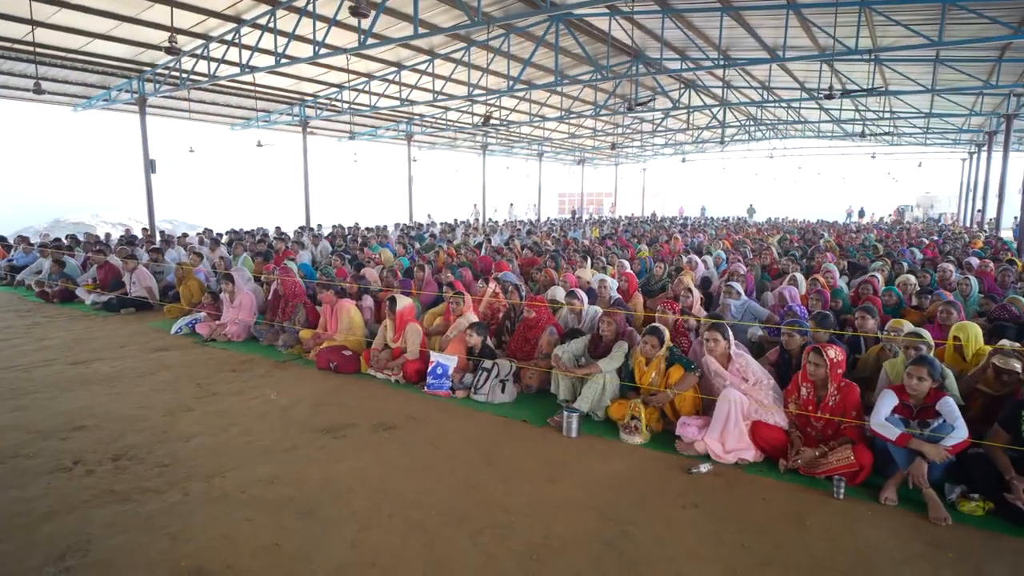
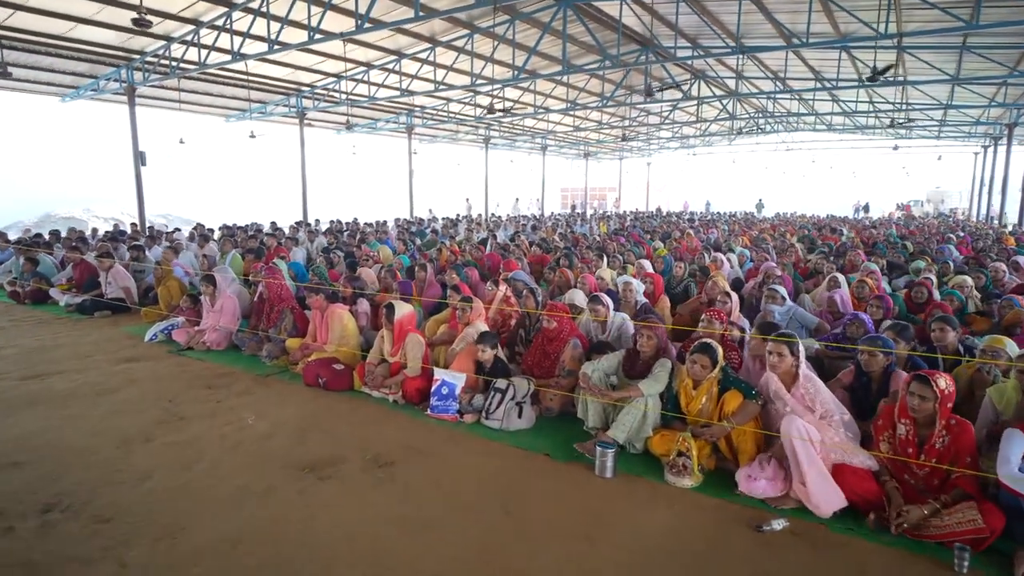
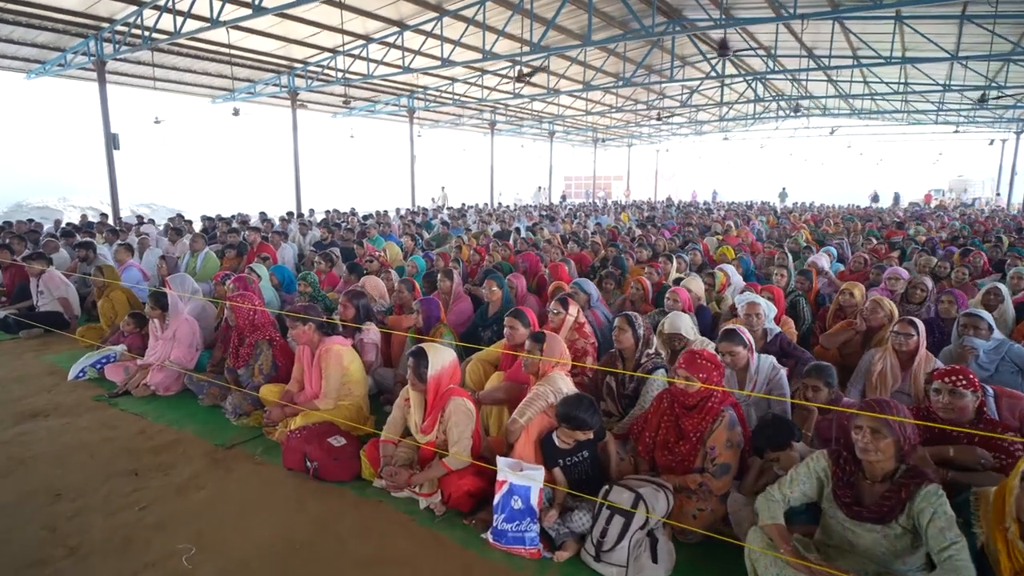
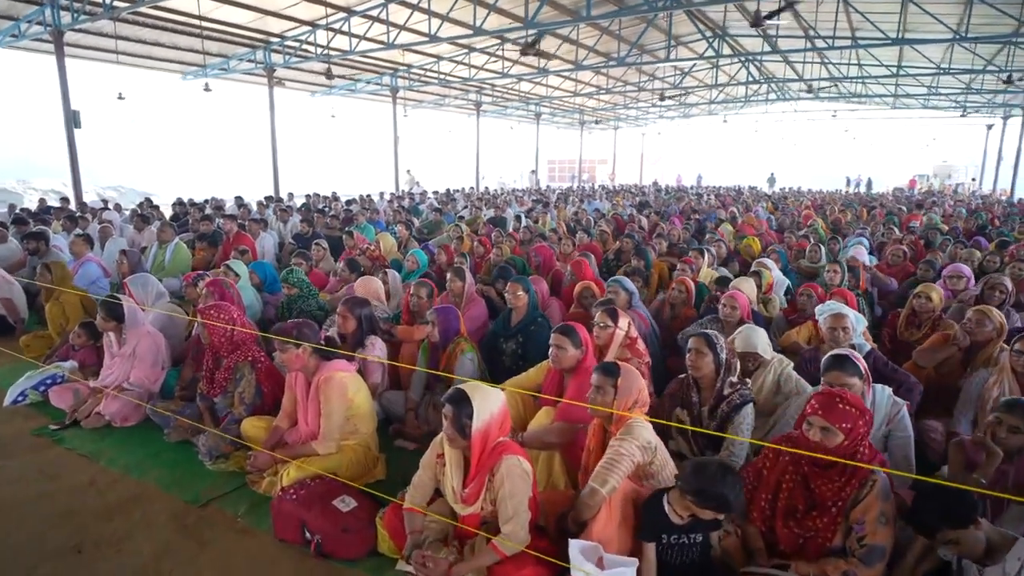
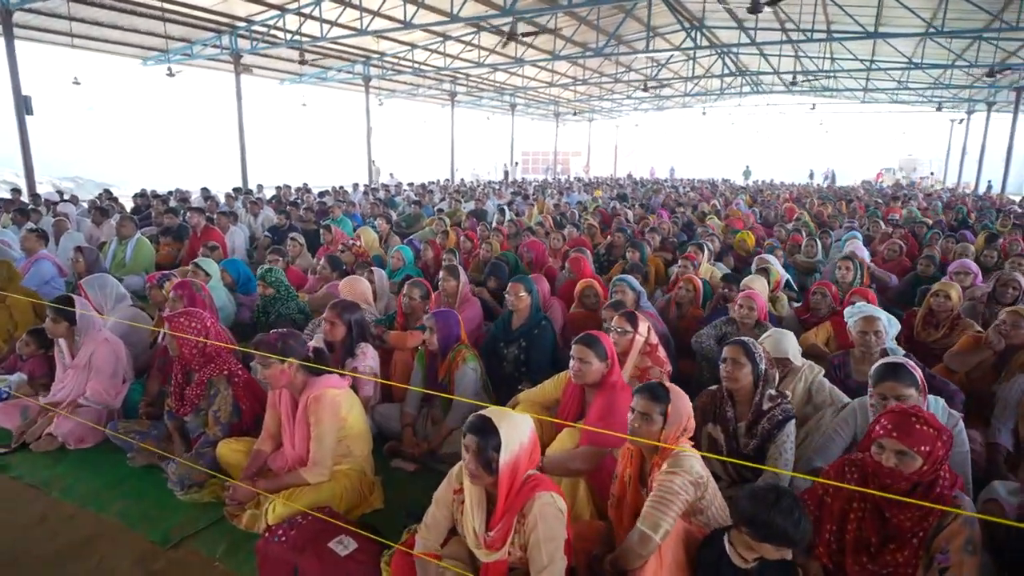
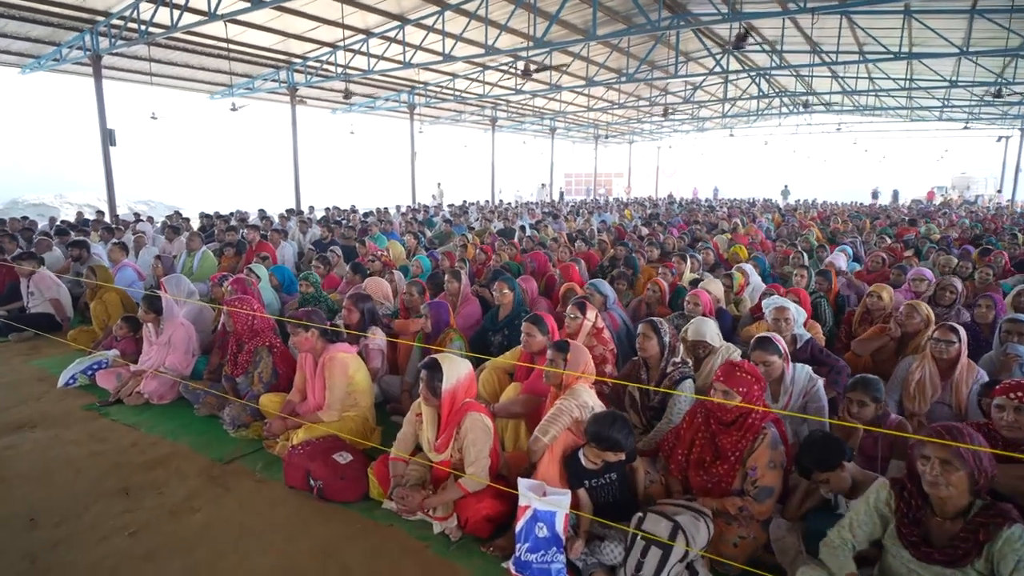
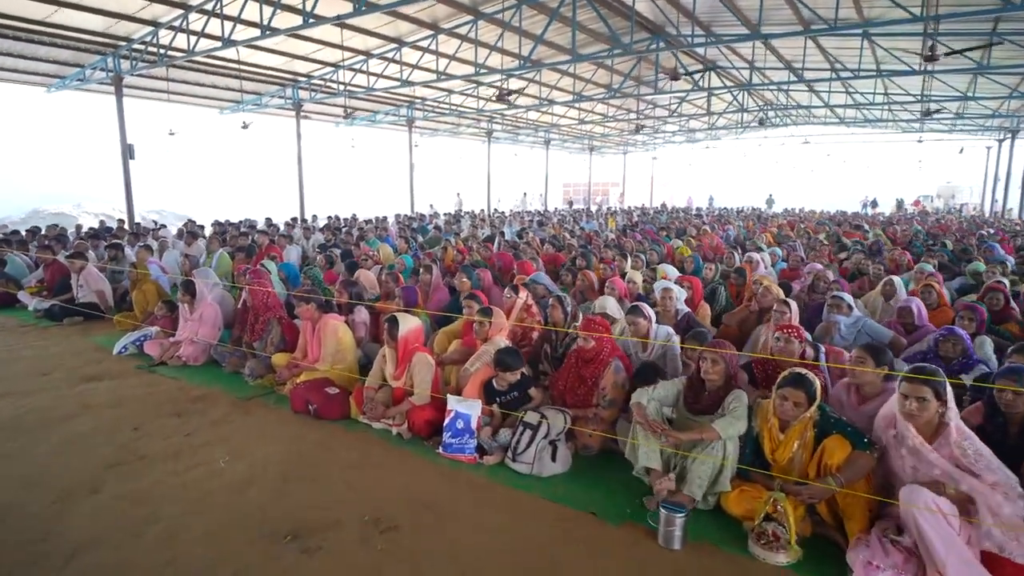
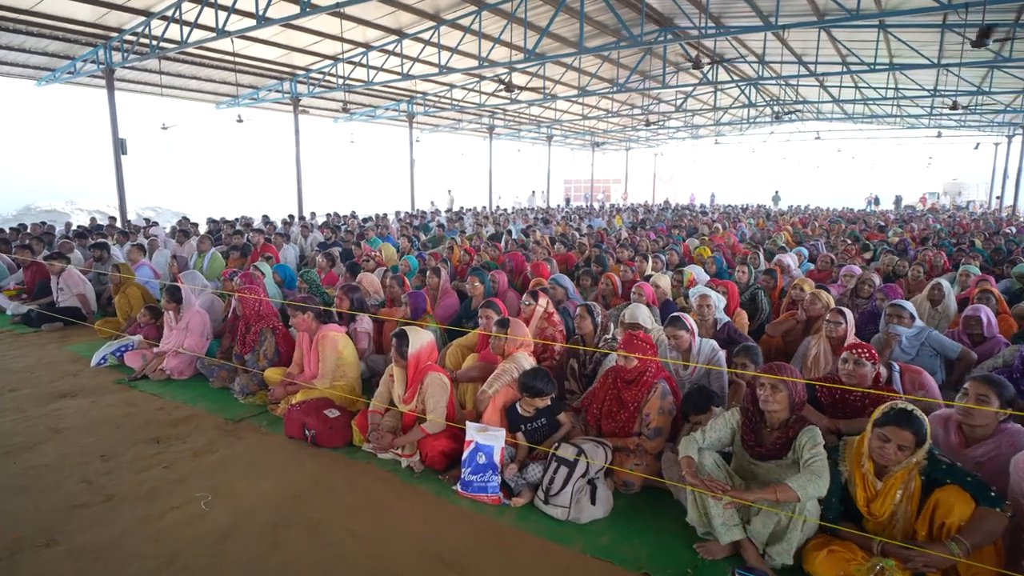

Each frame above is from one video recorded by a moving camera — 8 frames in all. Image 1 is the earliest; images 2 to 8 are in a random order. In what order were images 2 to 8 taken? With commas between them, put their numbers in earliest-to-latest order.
2, 7, 8, 3, 6, 4, 5
